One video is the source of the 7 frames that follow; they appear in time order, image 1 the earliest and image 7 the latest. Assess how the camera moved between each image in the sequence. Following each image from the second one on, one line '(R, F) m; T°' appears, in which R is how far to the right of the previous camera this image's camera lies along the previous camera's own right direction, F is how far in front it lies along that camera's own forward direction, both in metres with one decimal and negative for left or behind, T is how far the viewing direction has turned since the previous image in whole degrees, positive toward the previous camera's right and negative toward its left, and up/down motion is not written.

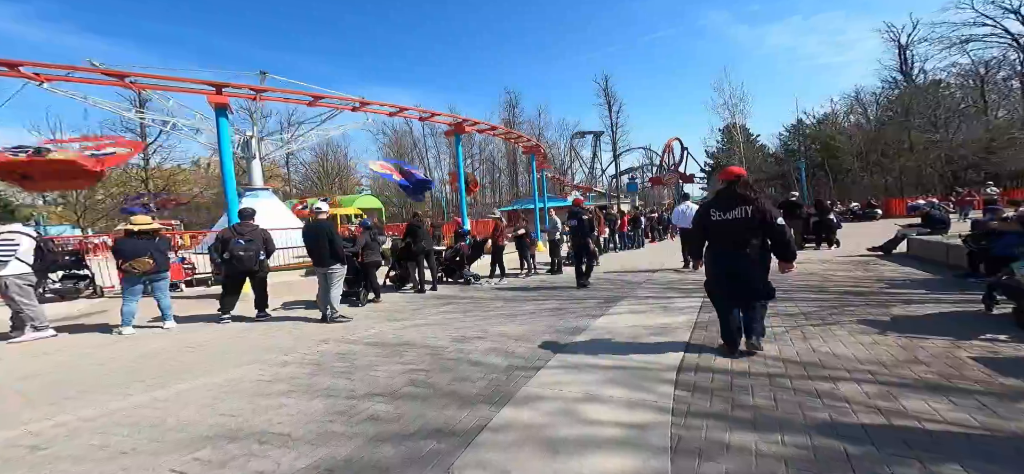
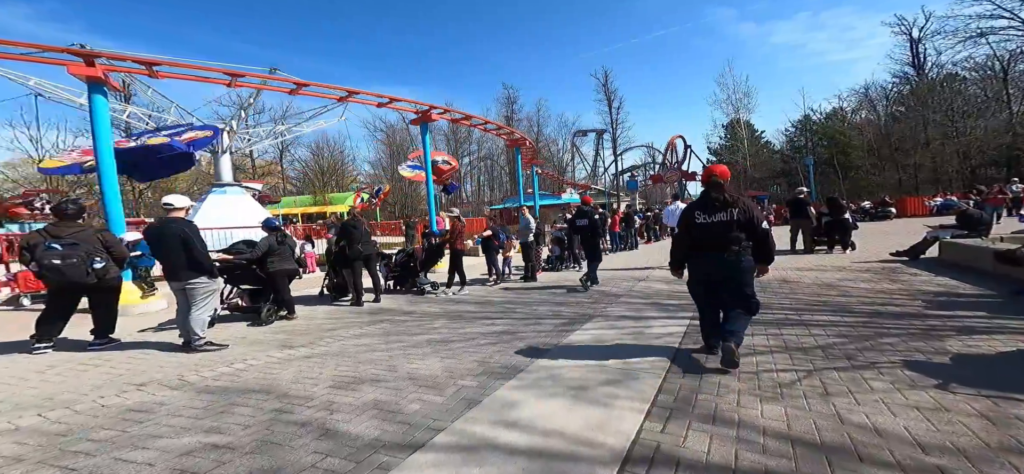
(+0.7, +1.3) m; 0°
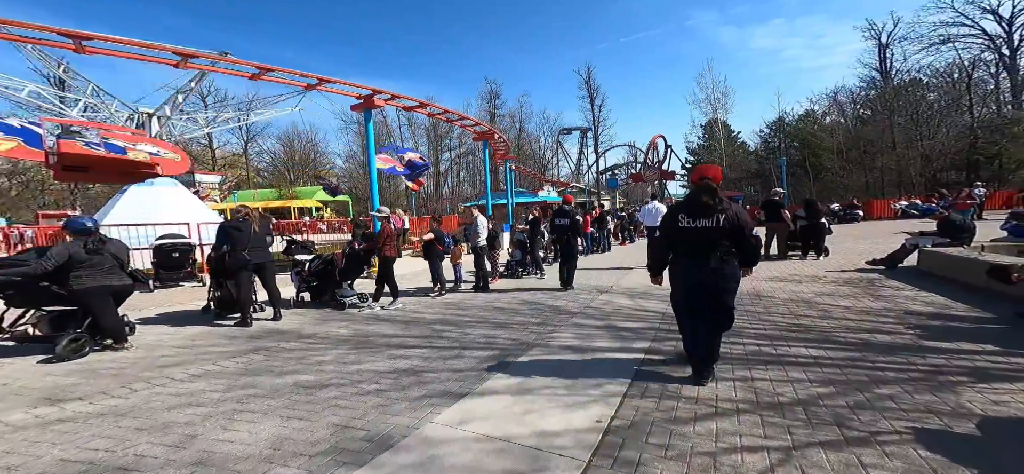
(+0.6, +1.0) m; +2°
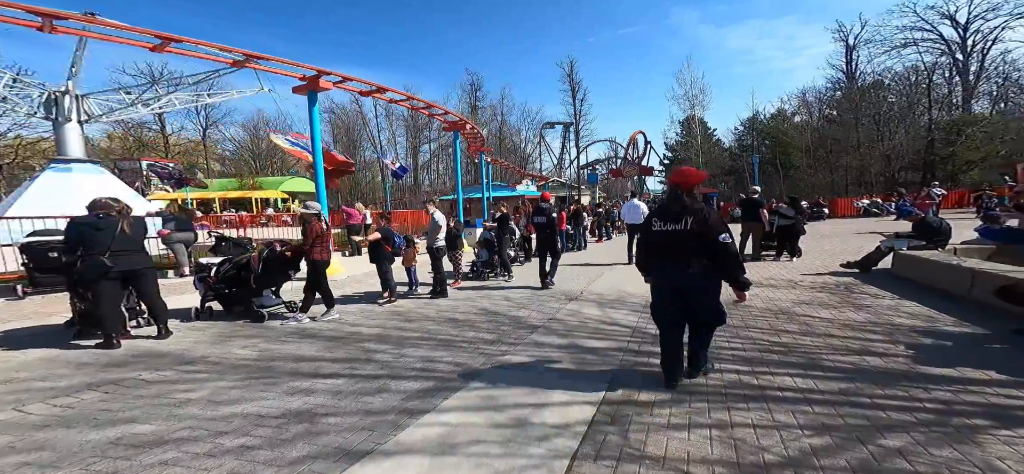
(+0.3, +0.8) m; +2°
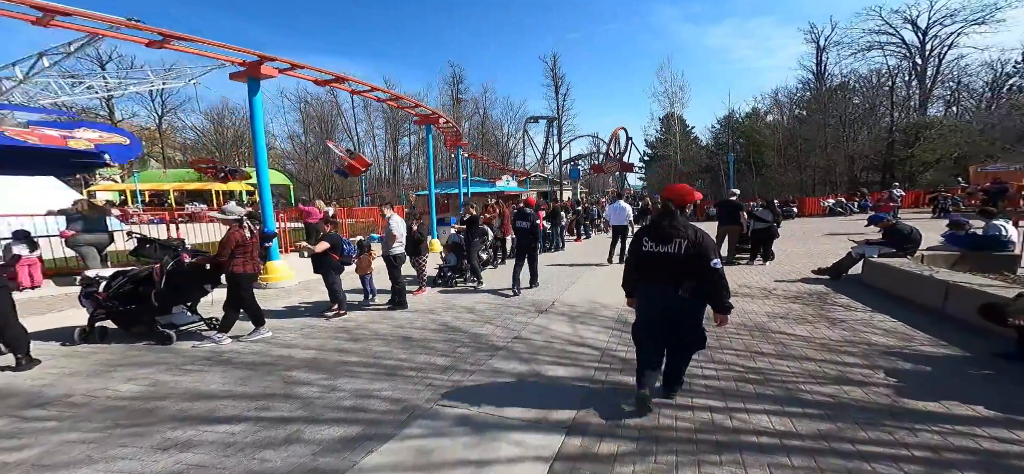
(+0.2, +0.5) m; +2°
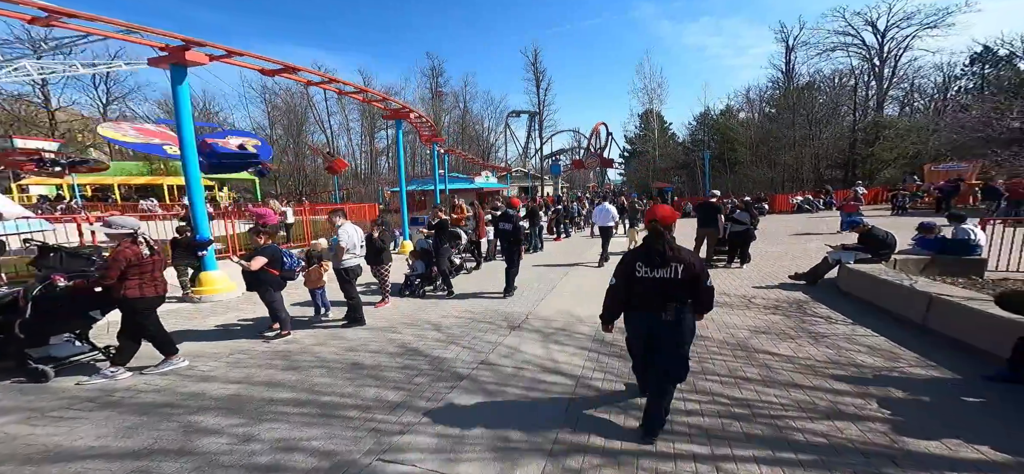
(+0.1, +0.6) m; +3°
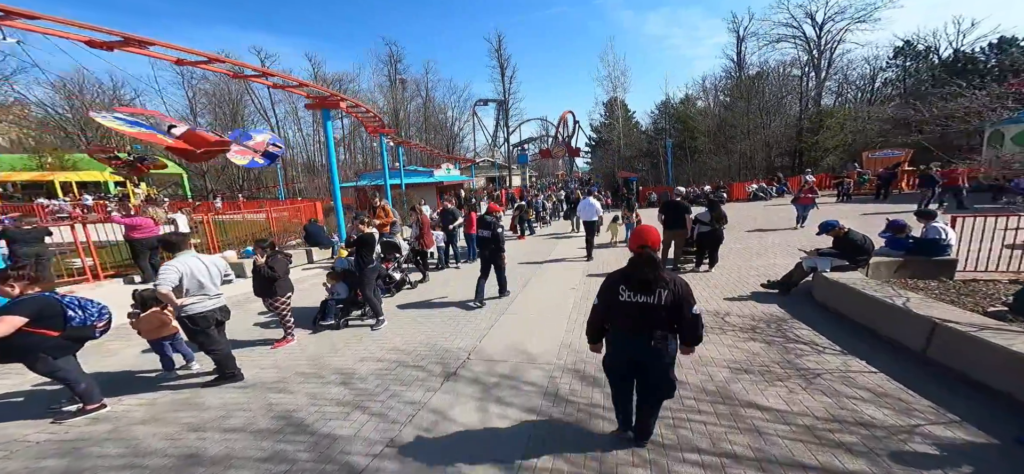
(+0.5, +1.4) m; +4°
